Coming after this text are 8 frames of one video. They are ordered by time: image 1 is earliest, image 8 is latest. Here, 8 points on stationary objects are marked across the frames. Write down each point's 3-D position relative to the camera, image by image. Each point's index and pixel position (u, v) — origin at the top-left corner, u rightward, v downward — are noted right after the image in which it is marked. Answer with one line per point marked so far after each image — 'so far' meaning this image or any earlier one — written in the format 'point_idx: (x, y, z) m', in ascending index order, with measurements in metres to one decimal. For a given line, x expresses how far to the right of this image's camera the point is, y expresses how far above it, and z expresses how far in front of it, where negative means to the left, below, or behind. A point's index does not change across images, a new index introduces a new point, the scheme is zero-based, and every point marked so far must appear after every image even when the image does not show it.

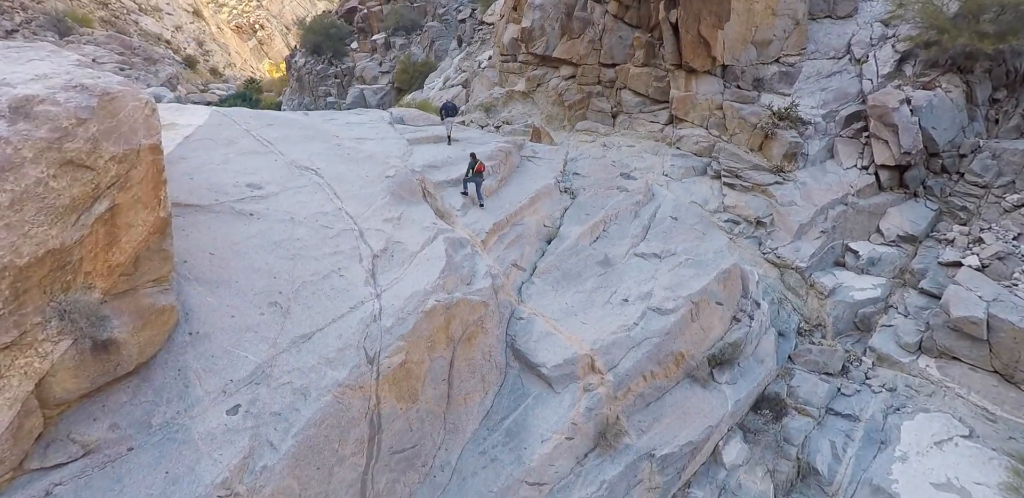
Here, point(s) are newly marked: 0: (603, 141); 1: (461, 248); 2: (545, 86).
0: (+1.8, +2.1, +10.4) m
1: (-0.6, 0.0, +6.4) m
2: (+0.7, +3.7, +11.9) m
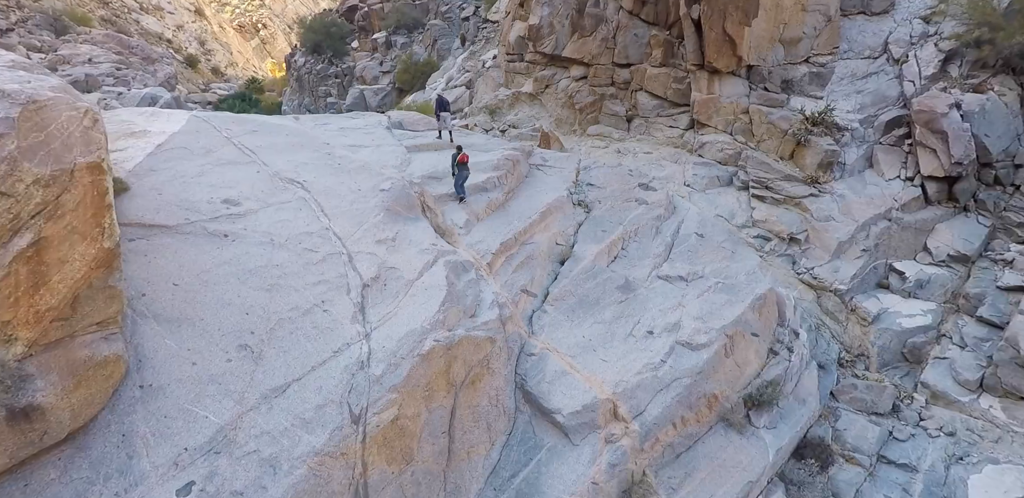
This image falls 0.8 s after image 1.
0: (+1.9, +1.8, +9.6) m
1: (-0.5, -0.2, +5.7) m
2: (+0.9, +3.4, +11.1) m
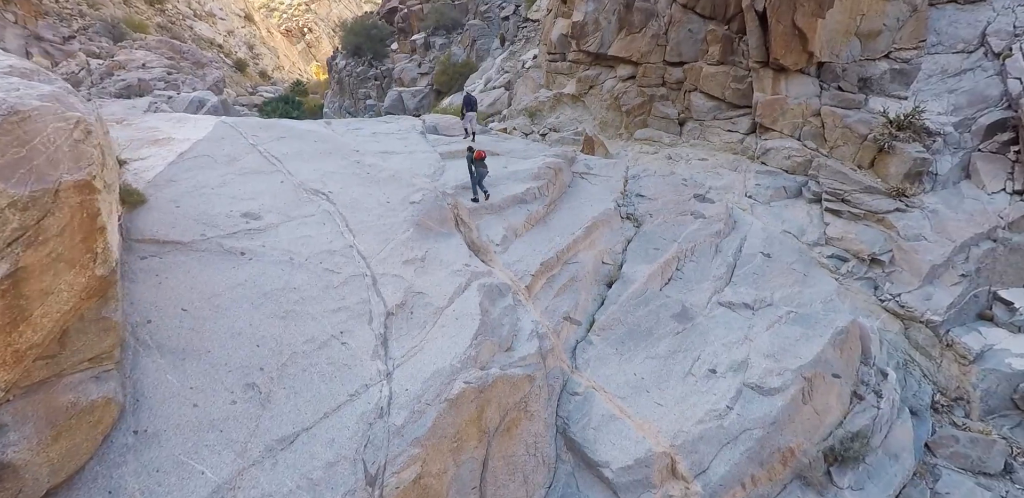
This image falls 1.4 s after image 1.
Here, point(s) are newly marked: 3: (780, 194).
0: (+2.6, +1.6, +8.8) m
1: (-0.1, -0.5, +5.1) m
2: (+1.7, +3.1, +10.4) m
3: (+3.8, +0.8, +7.5) m
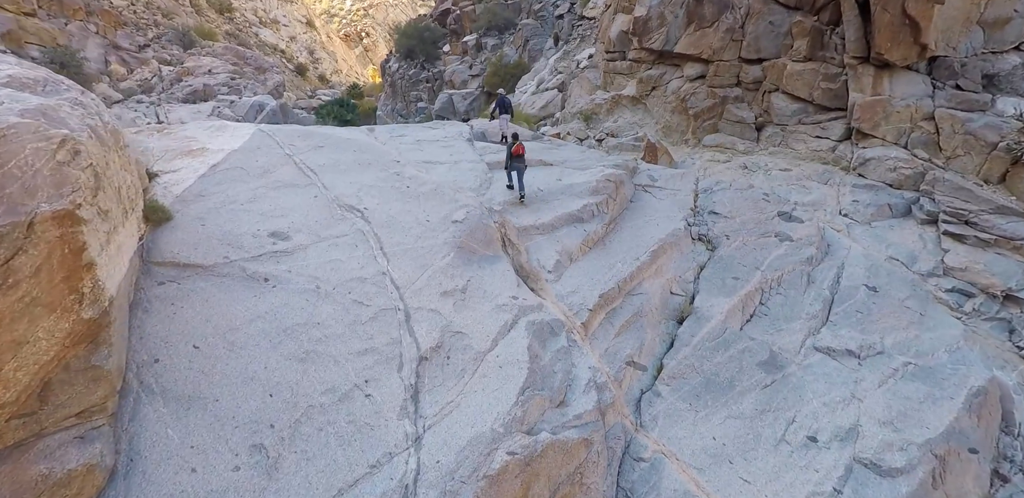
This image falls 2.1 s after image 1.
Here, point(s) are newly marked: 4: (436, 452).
0: (+3.4, +1.3, +7.8) m
1: (+0.3, -0.7, +4.3) m
2: (+2.7, +2.8, +9.4) m
3: (+4.4, +0.4, +6.3) m
4: (-0.5, -1.2, +3.3) m
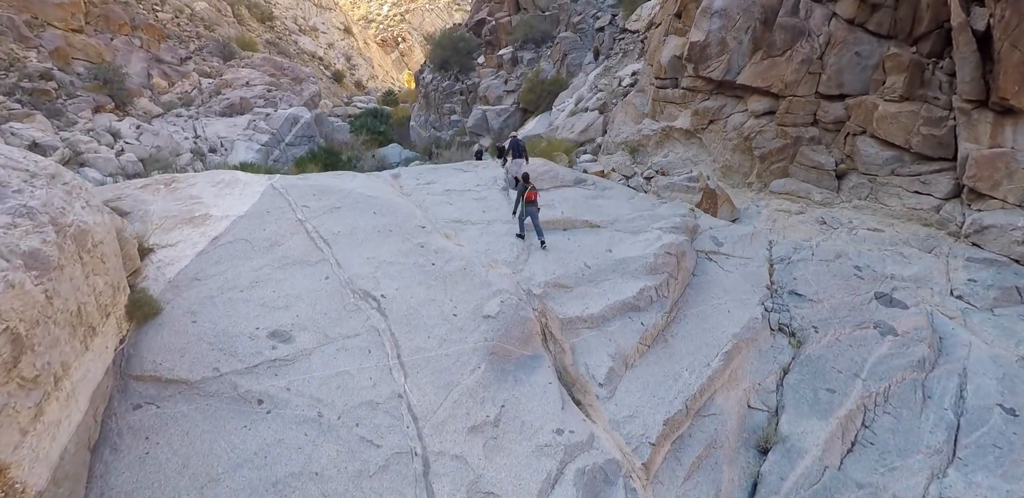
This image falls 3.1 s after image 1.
0: (+3.9, +0.4, +6.7) m
1: (+0.6, -1.6, +3.4) m
2: (+3.3, +2.0, +8.4) m
3: (+4.9, -0.5, +5.2) m
4: (-0.3, -2.1, +2.4) m
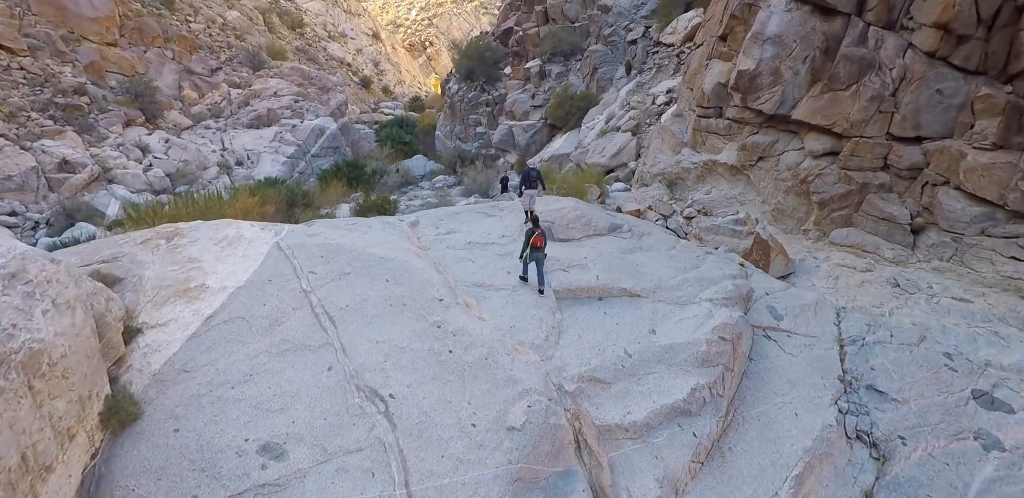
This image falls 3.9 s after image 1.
0: (+4.2, -0.4, +5.8) m
1: (+0.7, -2.3, +2.7) m
2: (+3.7, +1.2, +7.5) m
3: (+5.1, -1.2, +4.3) m
4: (-0.2, -2.8, +1.8) m
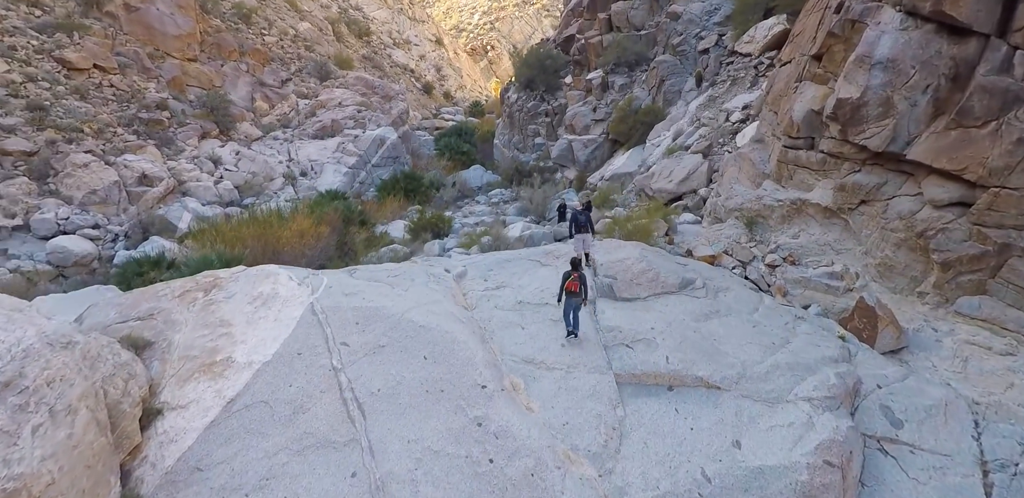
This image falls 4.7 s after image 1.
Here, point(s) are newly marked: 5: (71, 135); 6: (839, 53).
0: (+4.7, -1.1, +4.6) m
1: (+0.9, -3.0, +1.9) m
2: (+4.4, +0.5, +6.4) m
3: (+5.4, -2.0, +3.0) m
4: (-0.1, -3.5, +1.1) m
5: (-12.2, +3.3, +14.8) m
6: (+4.4, +2.7, +7.2) m
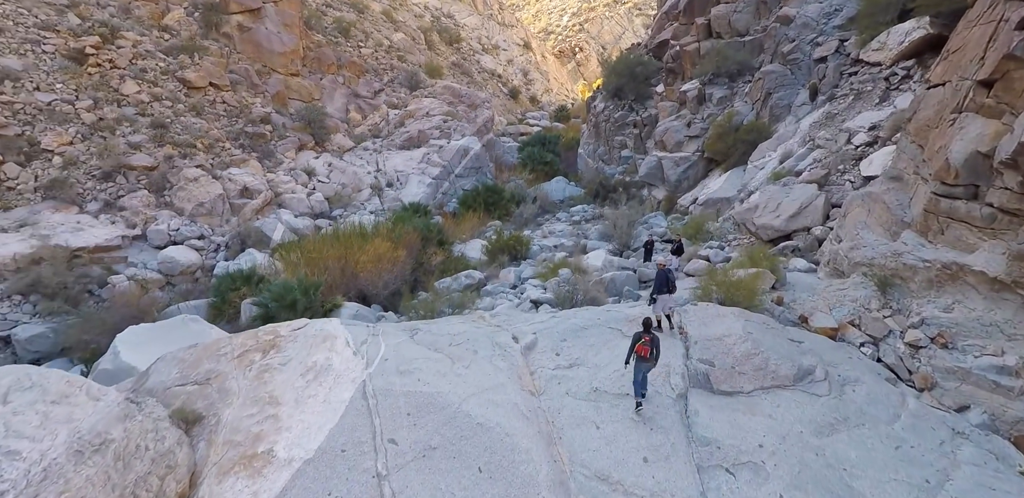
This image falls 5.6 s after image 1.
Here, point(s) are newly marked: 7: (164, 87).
0: (+5.2, -2.0, +3.1) m
1: (+0.9, -3.8, +1.0) m
2: (+5.2, -0.4, +4.9) m
3: (+5.5, -2.8, +1.4) m
4: (-0.2, -4.2, +0.4) m
5: (-9.8, +2.8, +15.8) m
6: (+5.4, +1.8, +5.6) m
7: (-11.4, +5.2, +17.1) m
